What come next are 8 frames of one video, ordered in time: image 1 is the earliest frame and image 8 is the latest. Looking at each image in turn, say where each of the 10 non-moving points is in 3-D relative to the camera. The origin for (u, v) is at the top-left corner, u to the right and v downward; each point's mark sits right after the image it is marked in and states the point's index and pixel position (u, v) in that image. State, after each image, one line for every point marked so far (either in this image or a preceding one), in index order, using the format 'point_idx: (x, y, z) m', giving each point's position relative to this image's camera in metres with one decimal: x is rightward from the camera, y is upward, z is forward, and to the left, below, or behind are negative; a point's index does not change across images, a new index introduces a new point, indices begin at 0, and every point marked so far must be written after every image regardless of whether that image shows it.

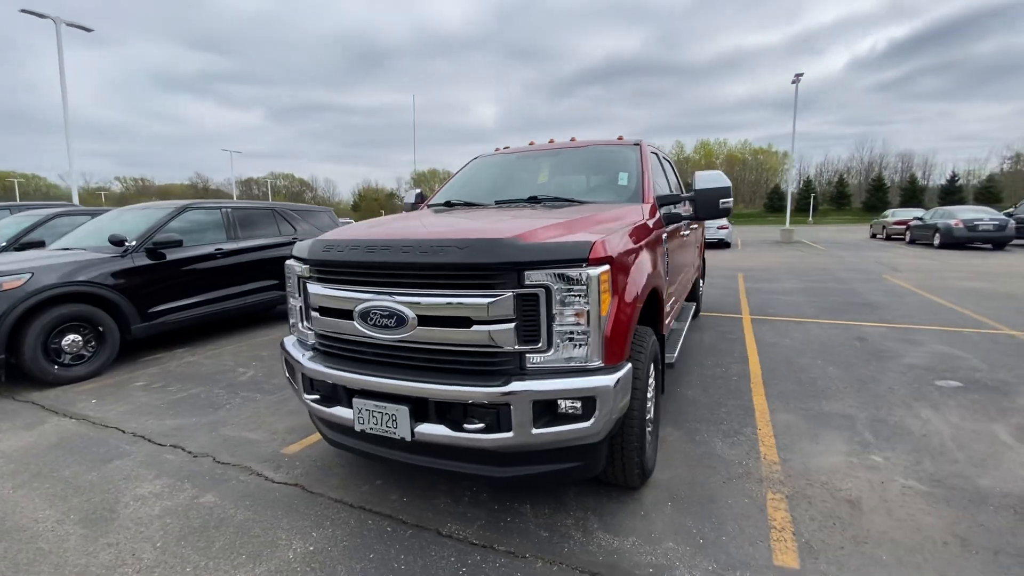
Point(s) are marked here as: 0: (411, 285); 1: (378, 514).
0: (-0.5, 0.0, +2.4) m
1: (-0.7, -1.3, +2.7) m
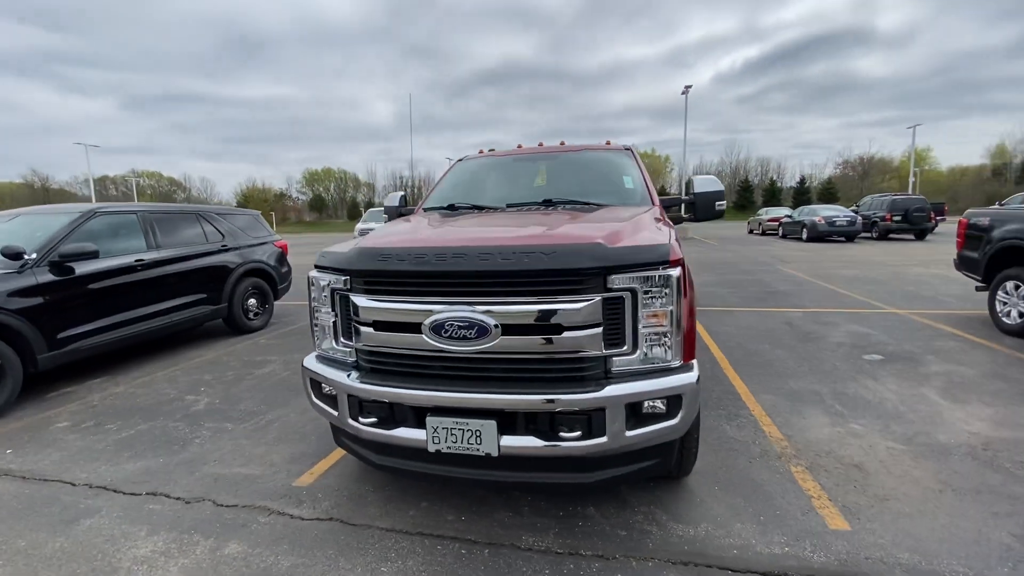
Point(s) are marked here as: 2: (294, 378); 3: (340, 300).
0: (-0.1, 0.0, +2.3) m
1: (-0.4, -1.3, +2.6) m
2: (-2.4, -1.0, +5.3) m
3: (-0.9, -0.1, +2.7) m
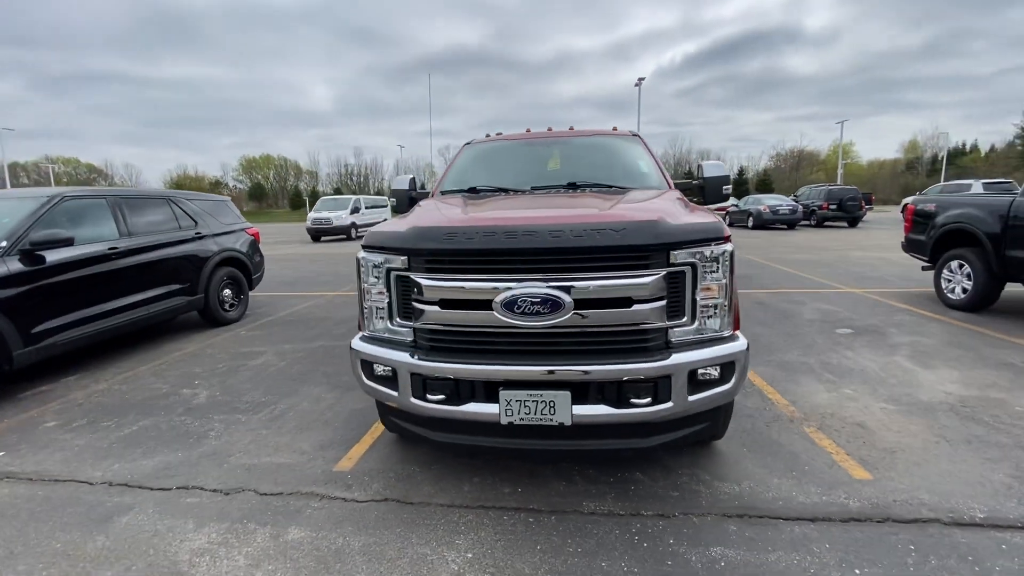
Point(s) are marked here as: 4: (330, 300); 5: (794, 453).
0: (+0.3, +0.1, +2.4) m
1: (0.0, -1.2, +2.7) m
2: (-2.3, -0.8, +5.1) m
3: (-0.6, 0.0, +2.7) m
4: (-3.2, -0.2, +8.5) m
5: (+1.8, -1.1, +3.1) m
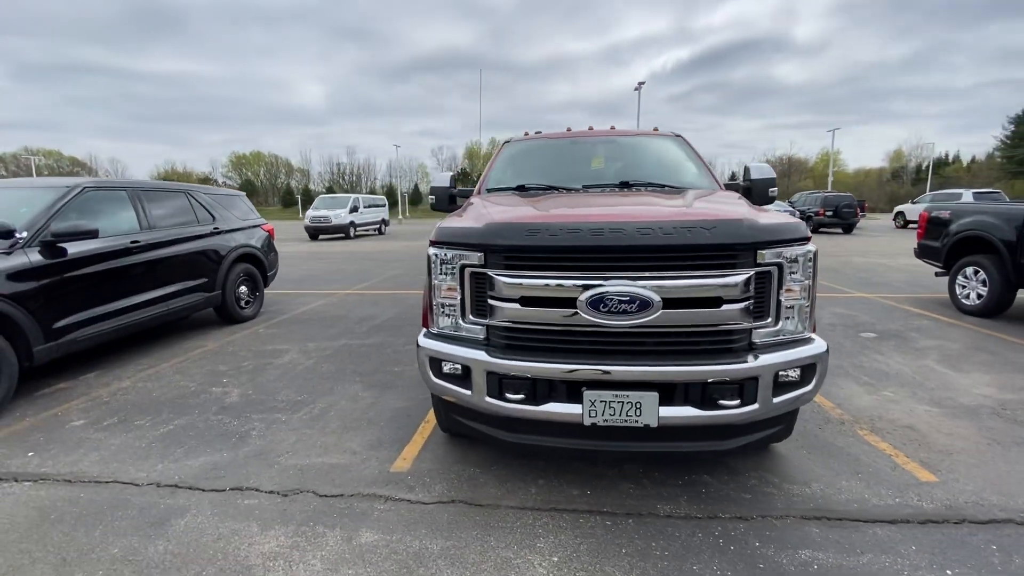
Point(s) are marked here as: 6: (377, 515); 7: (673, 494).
0: (+0.7, +0.1, +2.4) m
1: (+0.4, -1.2, +2.6) m
2: (-2.0, -0.8, +5.0) m
3: (-0.2, +0.1, +2.6) m
4: (-3.0, -0.2, +8.4) m
5: (+2.2, -1.1, +3.1) m
6: (-0.7, -1.2, +2.6) m
7: (+0.9, -1.2, +2.7) m
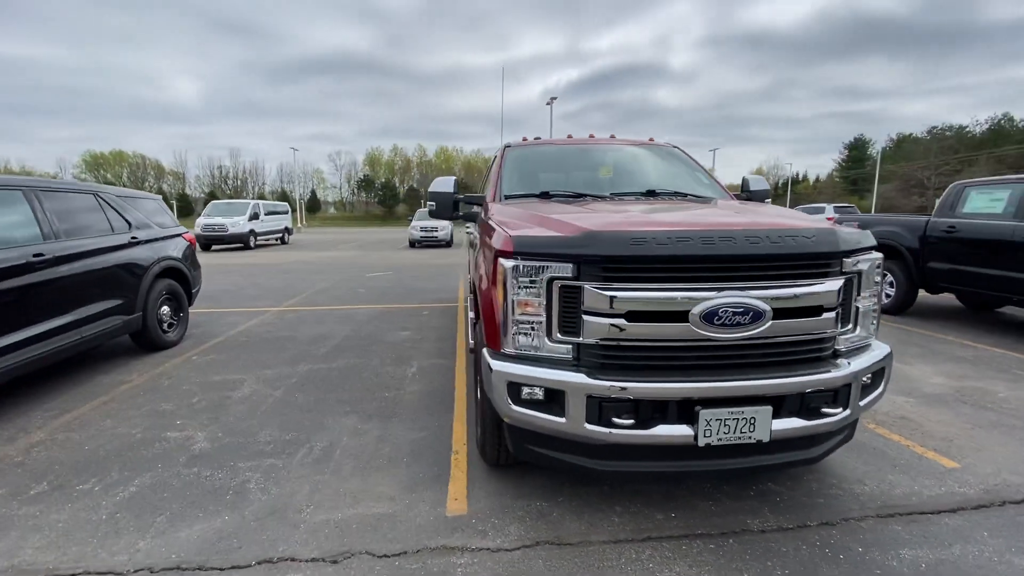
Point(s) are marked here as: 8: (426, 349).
0: (+1.2, 0.0, +2.3) m
1: (+0.9, -1.3, +2.5) m
2: (-2.0, -1.0, +4.4) m
3: (+0.2, 0.0, +2.3) m
4: (-3.6, -0.5, +7.5) m
5: (+2.5, -1.1, +3.3) m
6: (-0.2, -1.3, +2.2) m
7: (+1.3, -1.2, +2.7) m
8: (-1.0, -0.7, +5.7) m
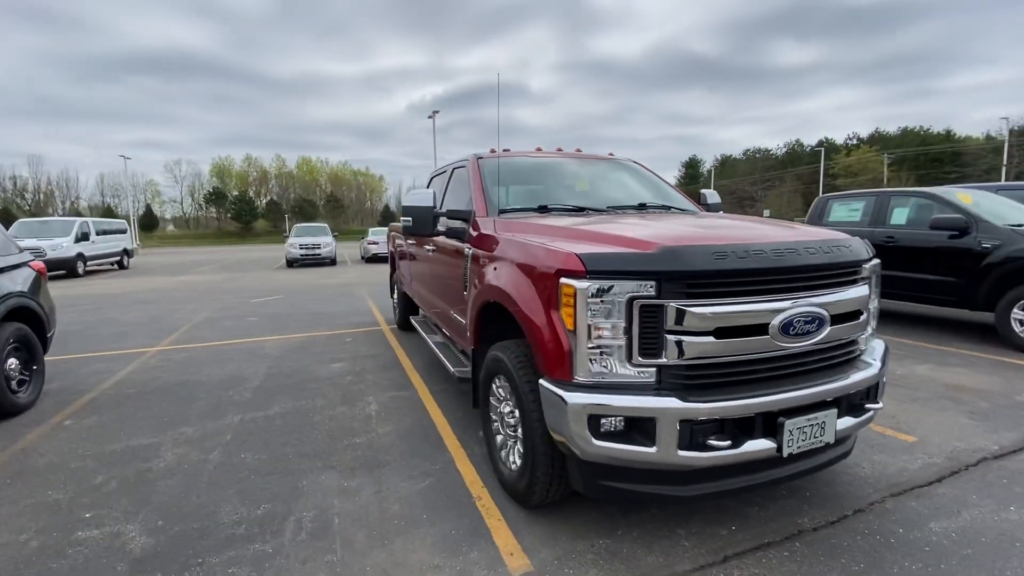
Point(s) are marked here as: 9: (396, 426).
0: (+1.5, 0.0, +2.4) m
1: (+1.2, -1.3, +2.4) m
2: (-2.0, -1.2, +3.5) m
3: (+0.6, -0.1, +2.2) m
4: (-4.4, -0.9, +6.1) m
5: (+2.6, -1.1, +3.7) m
6: (+0.2, -1.4, +1.9) m
7: (+1.6, -1.3, +2.8) m
8: (-1.5, -1.0, +5.1) m
9: (-1.0, -1.1, +4.0) m
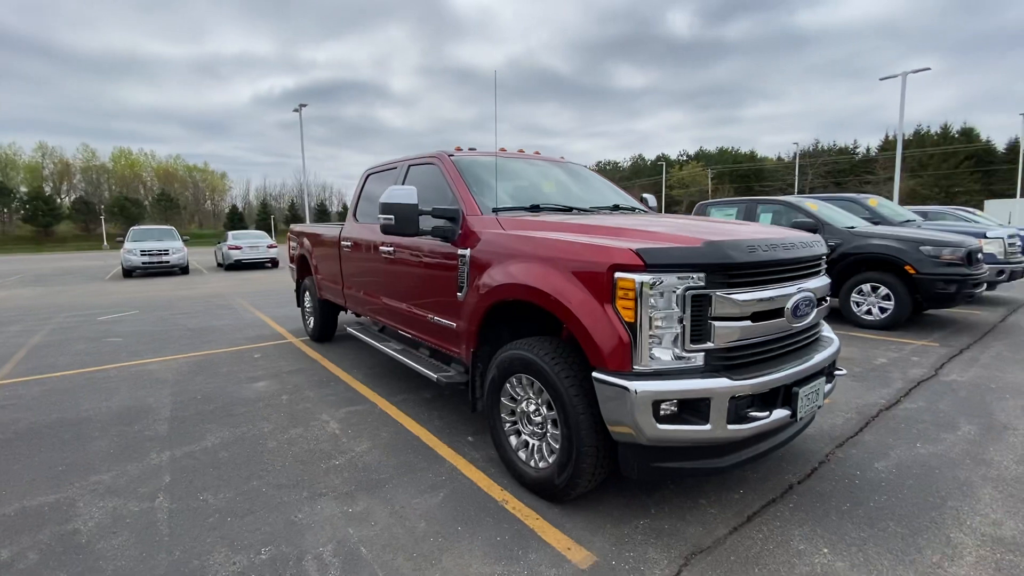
0: (+1.7, +0.1, +2.8) m
1: (+1.5, -1.3, +2.8) m
2: (-1.9, -1.3, +3.0) m
3: (+0.9, -0.1, +2.4) m
4: (-5.0, -1.1, +4.8) m
5: (+2.4, -1.0, +4.4) m
6: (+0.7, -1.4, +2.0) m
7: (+1.8, -1.2, +3.2) m
8: (-1.9, -1.1, +4.6) m
9: (-1.1, -1.2, +3.7) m
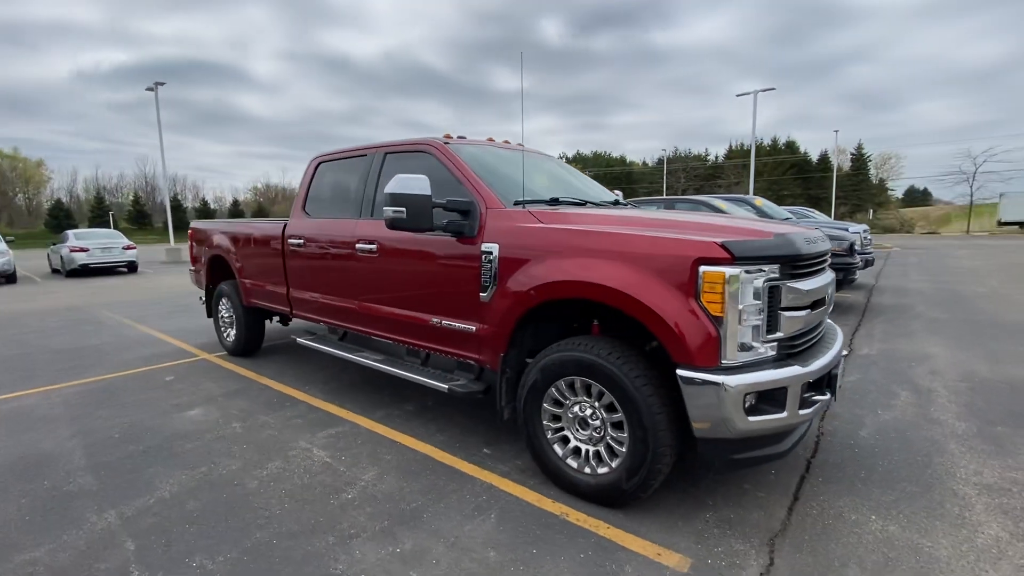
0: (+1.9, +0.1, +3.0) m
1: (+1.8, -1.2, +3.0) m
2: (-1.6, -1.3, +2.3) m
3: (+1.3, 0.0, +2.4) m
4: (-5.0, -1.2, +3.4) m
5: (+2.3, -0.9, +4.8) m
6: (+1.2, -1.3, +2.0) m
7: (+2.0, -1.1, +3.5) m
8: (-1.9, -1.1, +4.0) m
9: (-0.9, -1.2, +3.2) m
